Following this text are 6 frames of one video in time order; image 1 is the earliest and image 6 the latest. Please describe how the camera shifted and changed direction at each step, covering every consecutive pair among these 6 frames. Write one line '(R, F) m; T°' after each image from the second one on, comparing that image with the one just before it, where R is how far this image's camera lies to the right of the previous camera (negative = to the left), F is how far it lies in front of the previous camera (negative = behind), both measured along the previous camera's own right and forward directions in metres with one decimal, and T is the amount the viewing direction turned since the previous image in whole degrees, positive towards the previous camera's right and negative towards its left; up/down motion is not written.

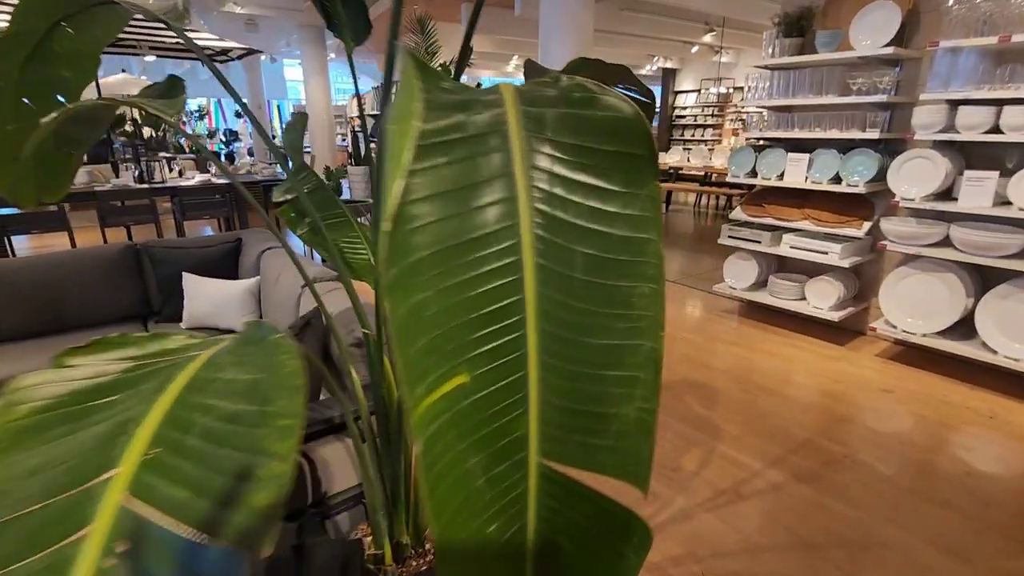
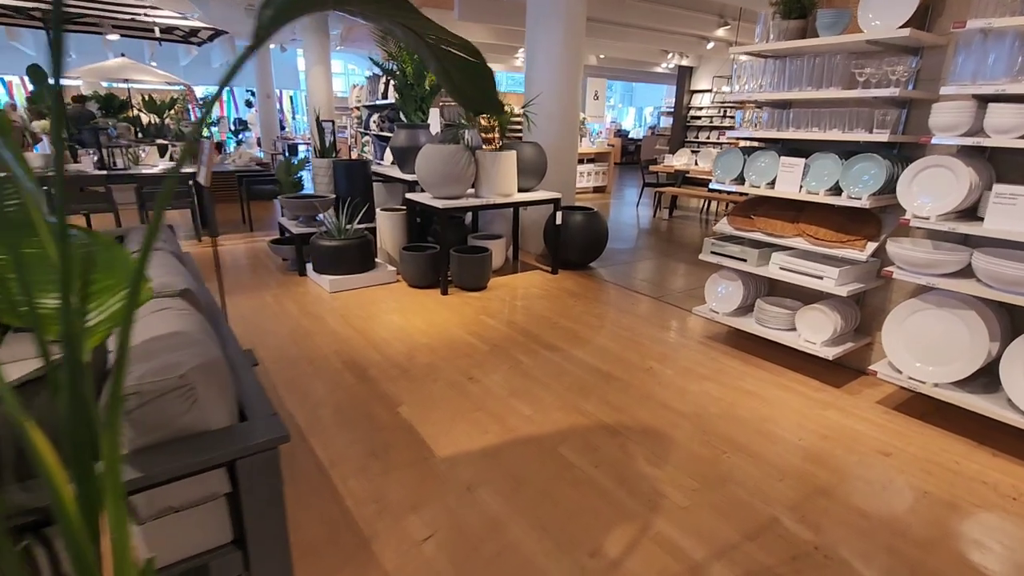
(+0.5, +0.5) m; -2°
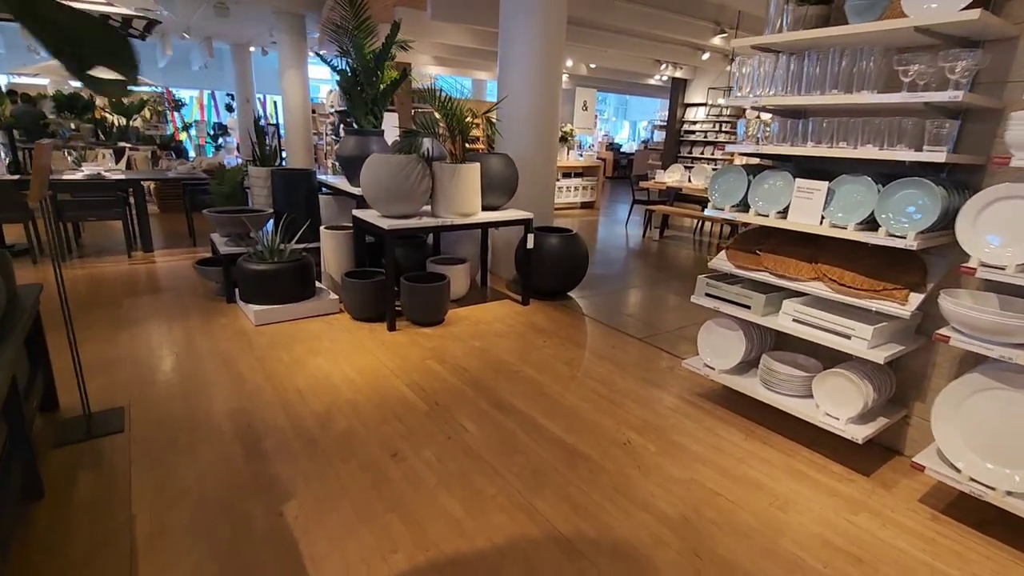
(+0.2, +0.6) m; +1°
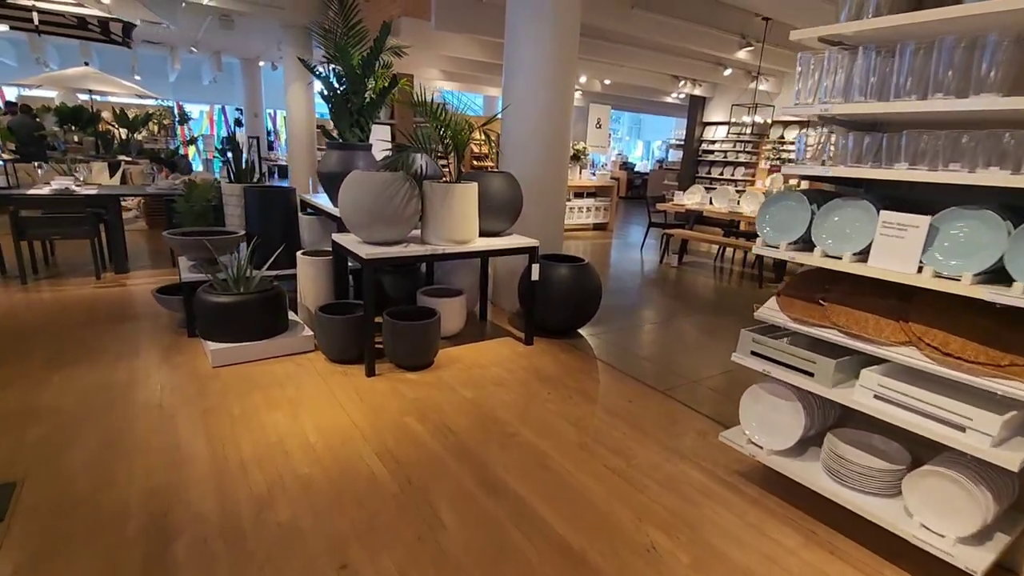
(+0.1, +0.5) m; -1°
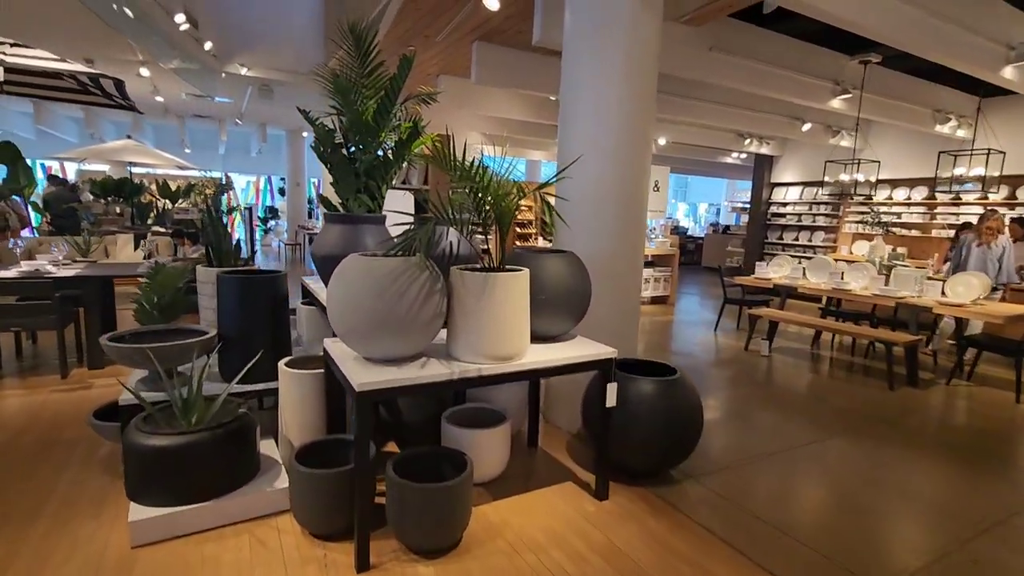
(-0.1, +1.1) m; -4°
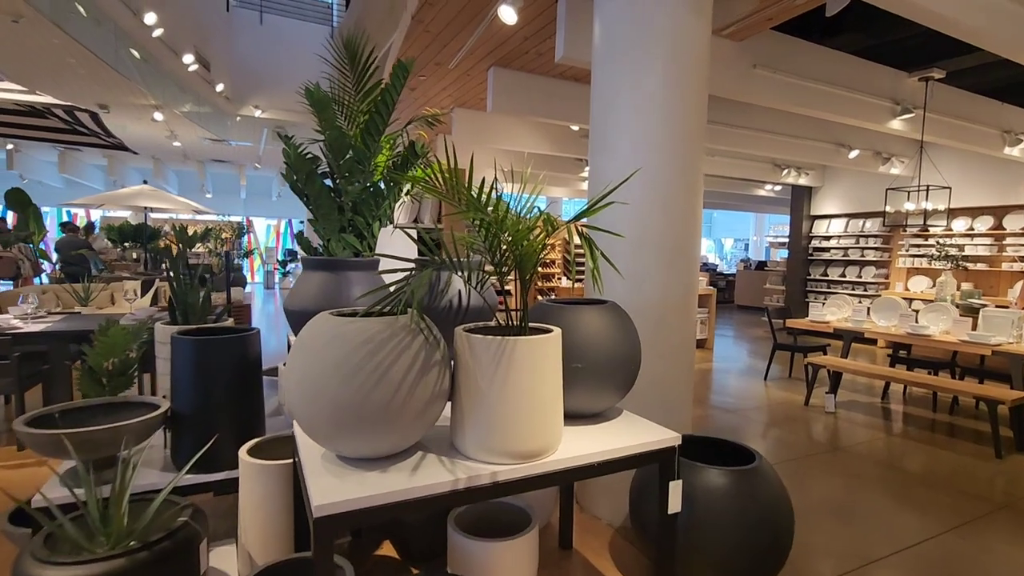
(0.0, +0.6) m; -2°
